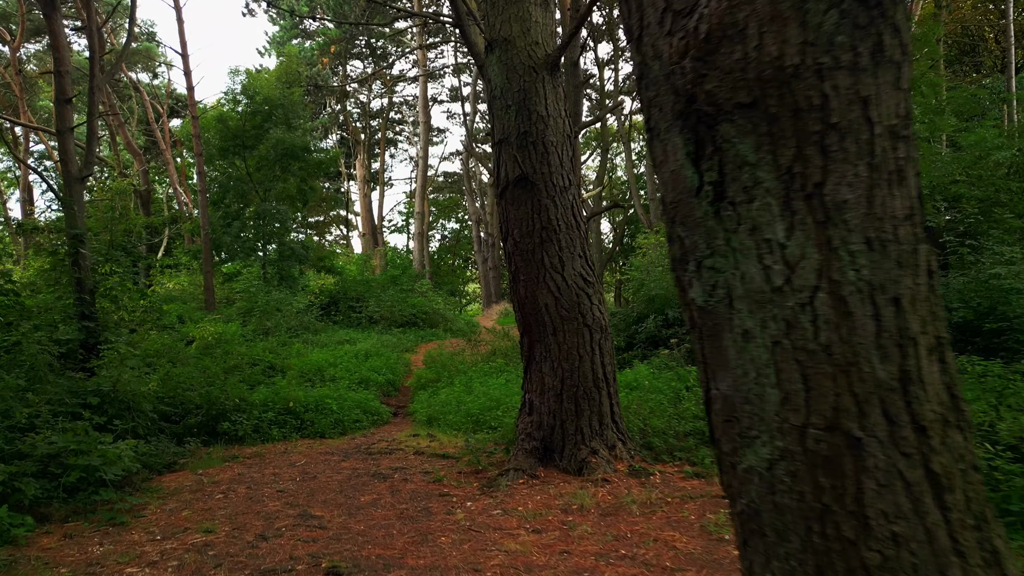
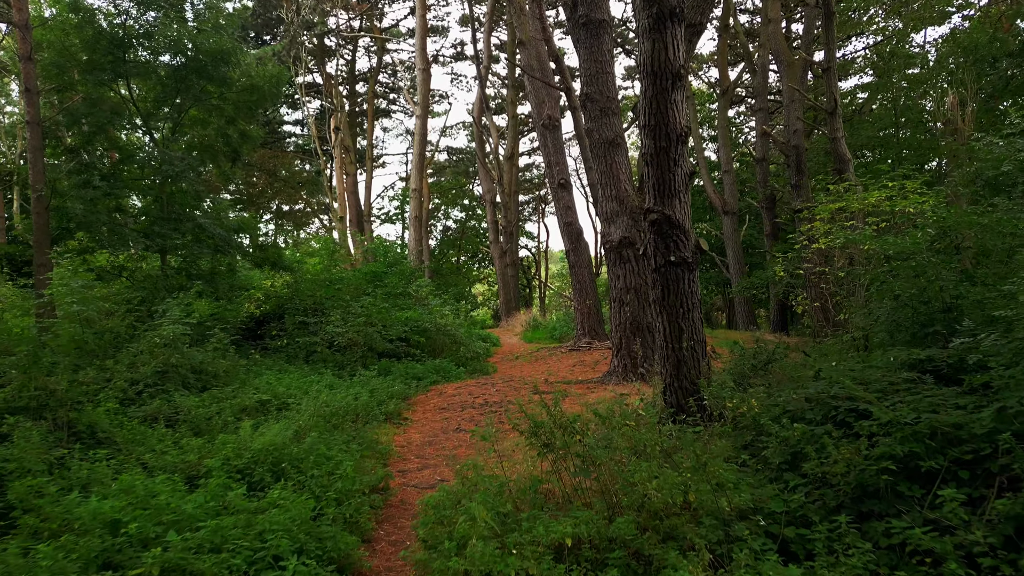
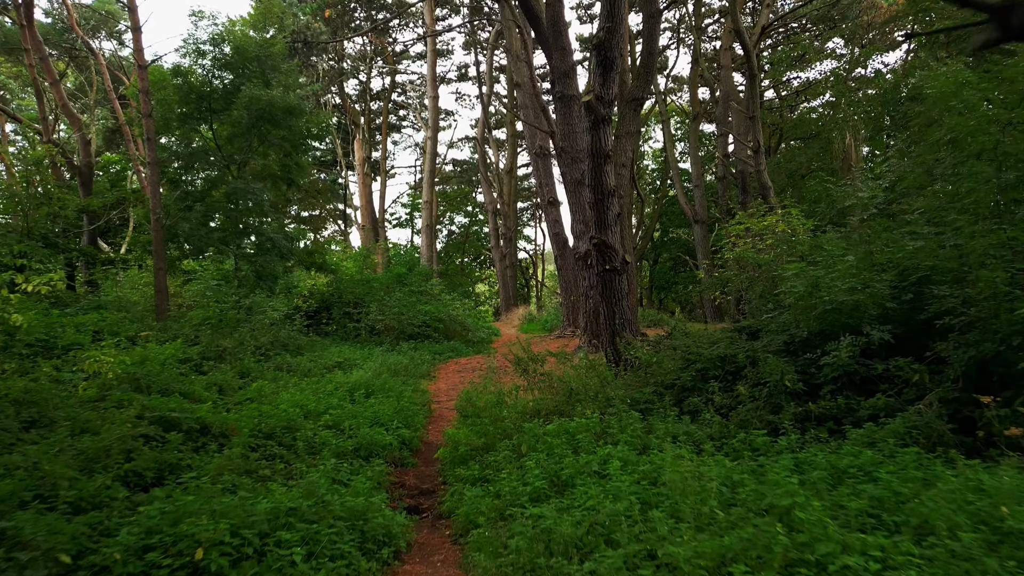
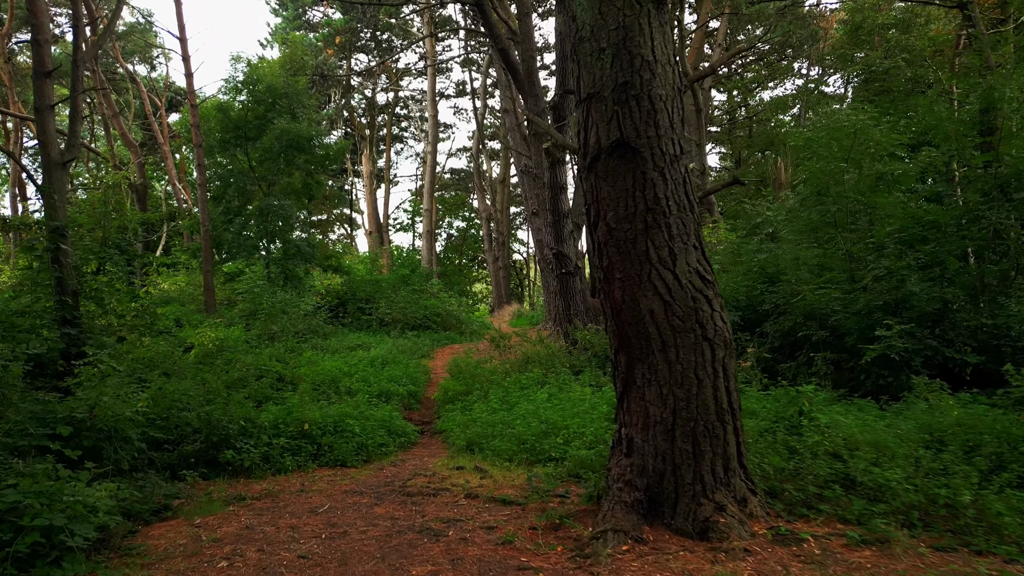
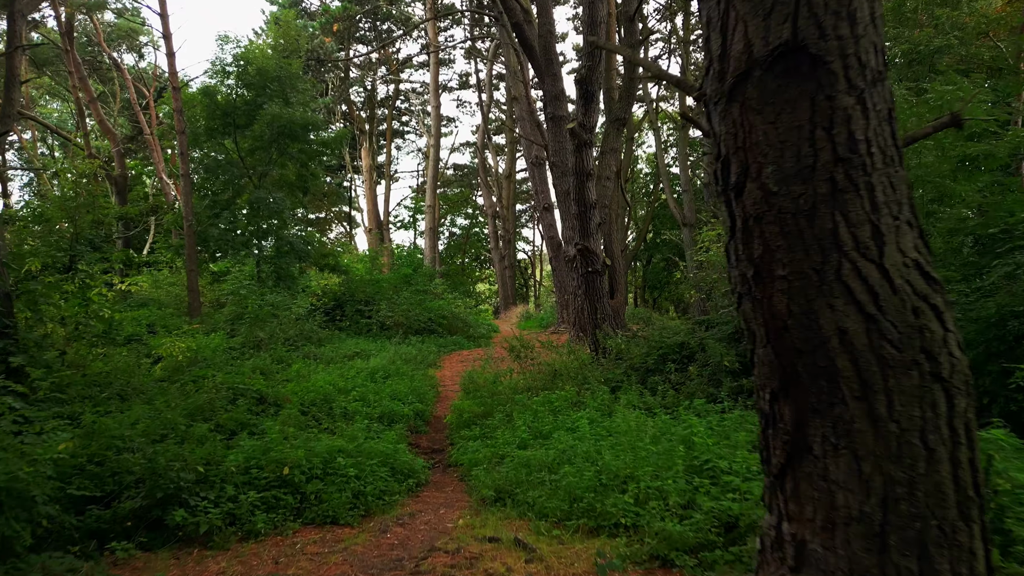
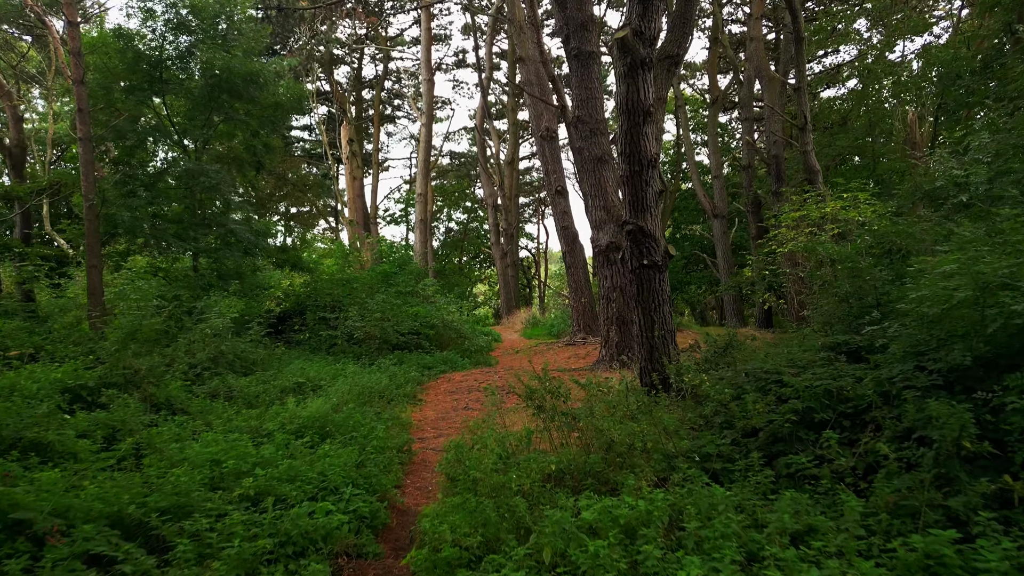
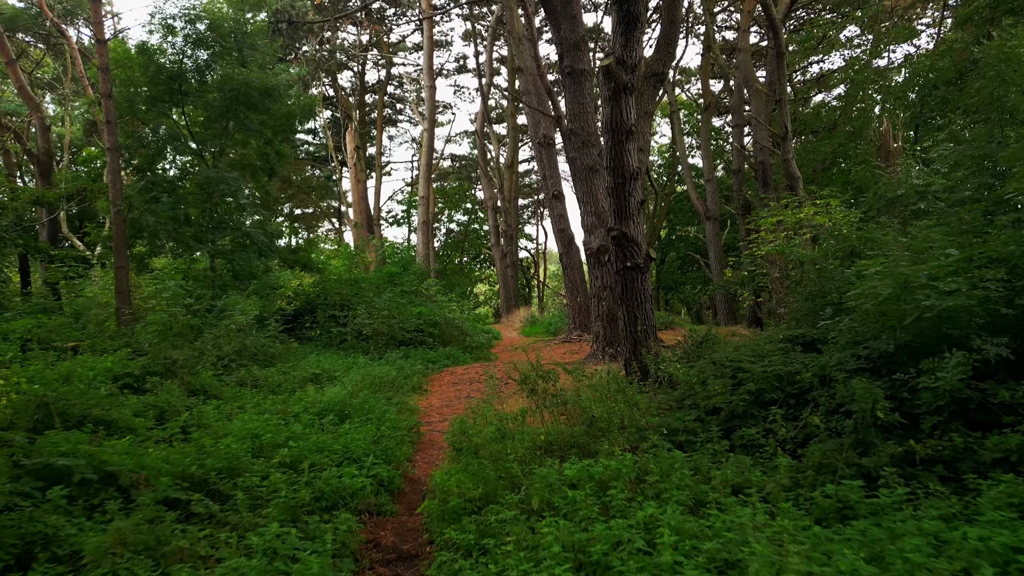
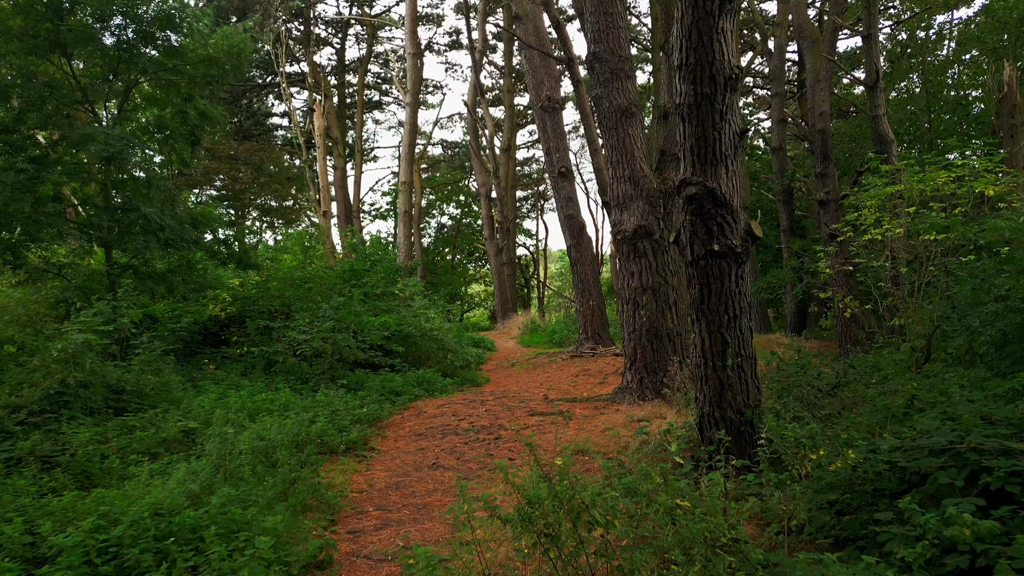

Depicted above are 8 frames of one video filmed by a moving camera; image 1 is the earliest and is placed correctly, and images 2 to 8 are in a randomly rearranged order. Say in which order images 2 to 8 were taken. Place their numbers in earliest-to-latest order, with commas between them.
4, 5, 3, 7, 6, 2, 8
